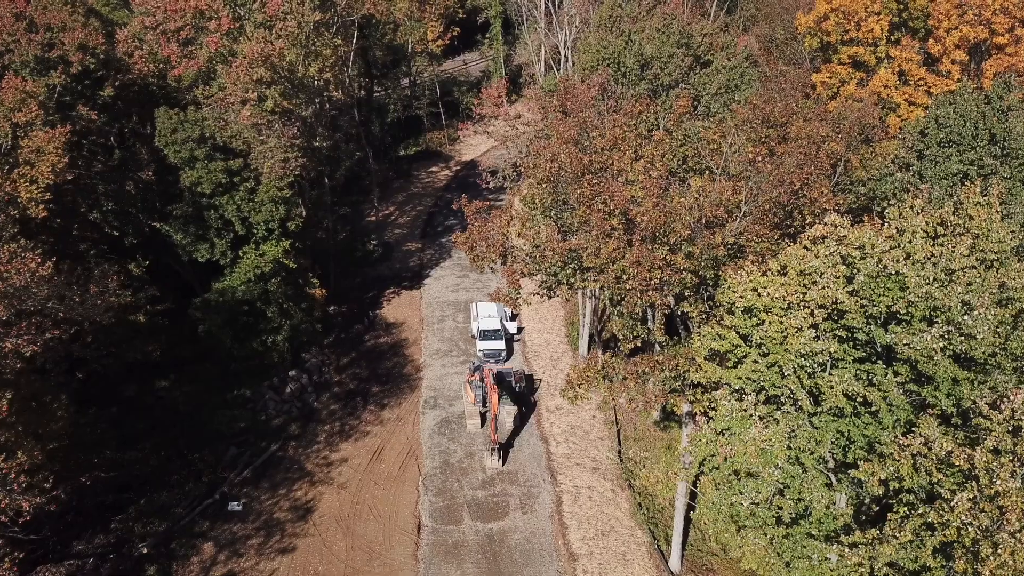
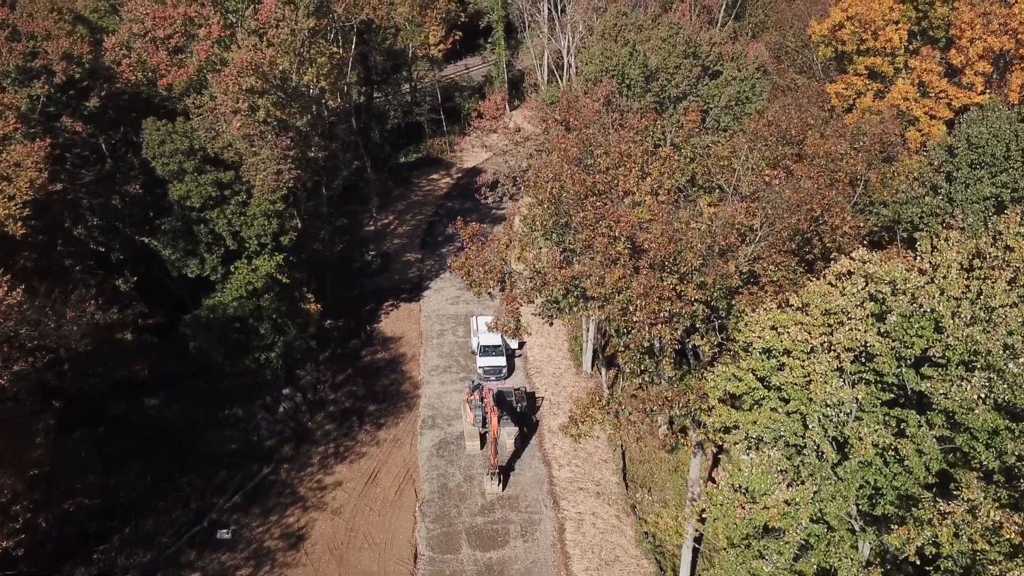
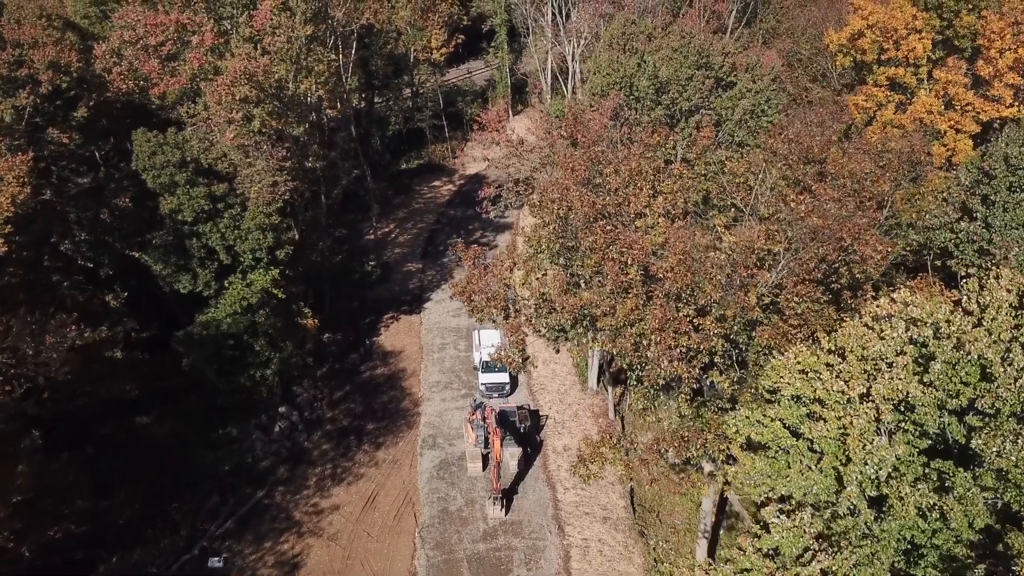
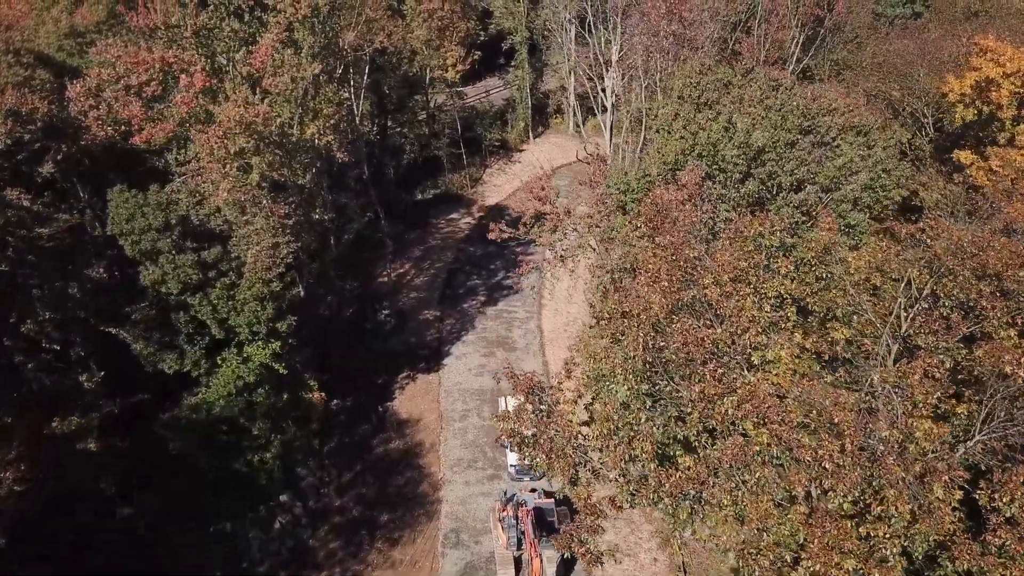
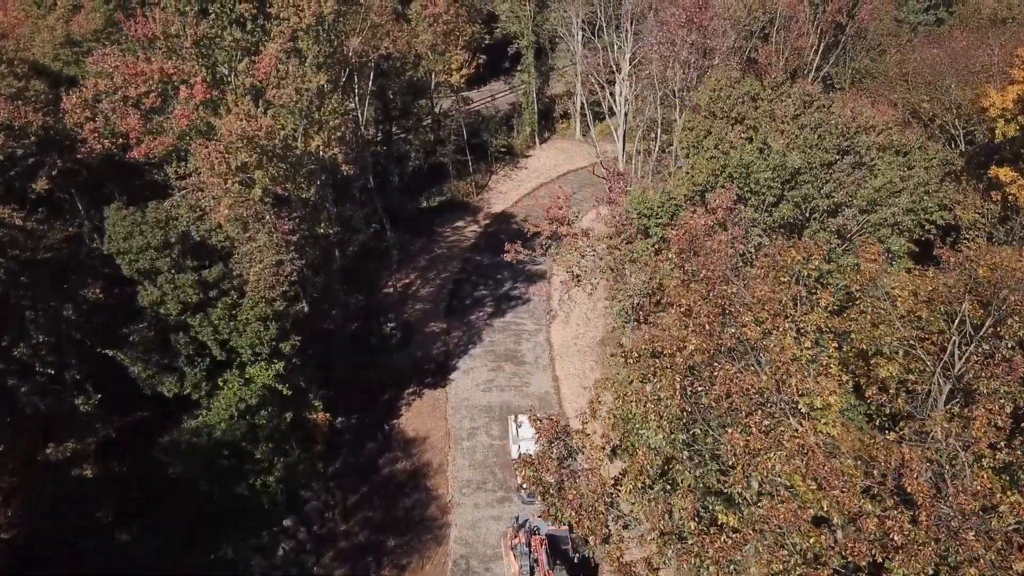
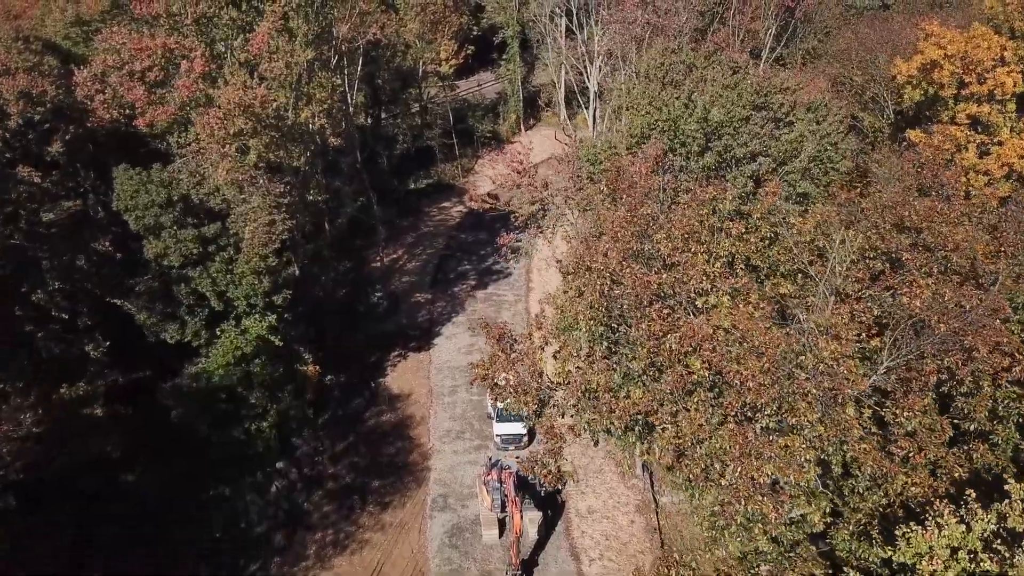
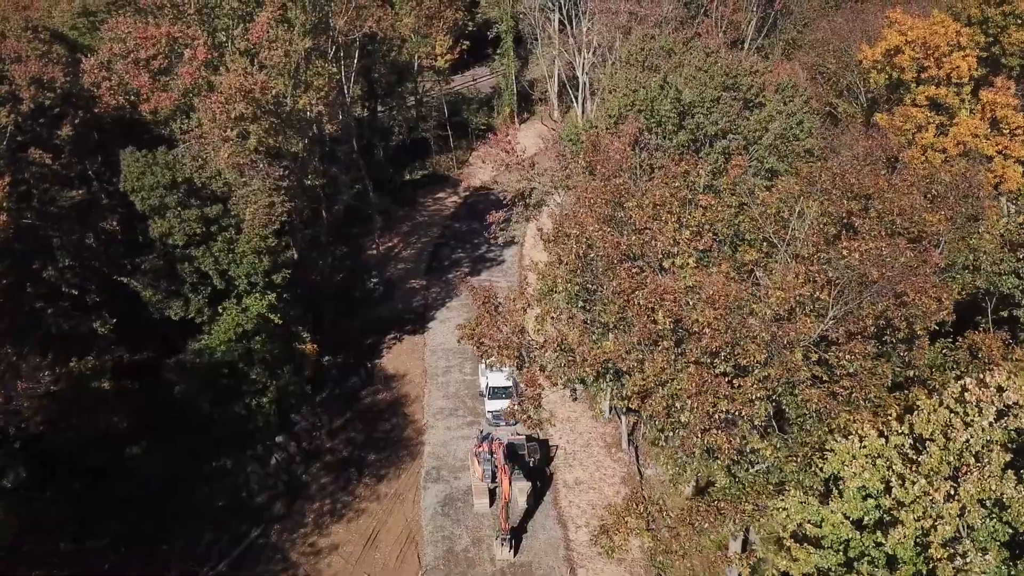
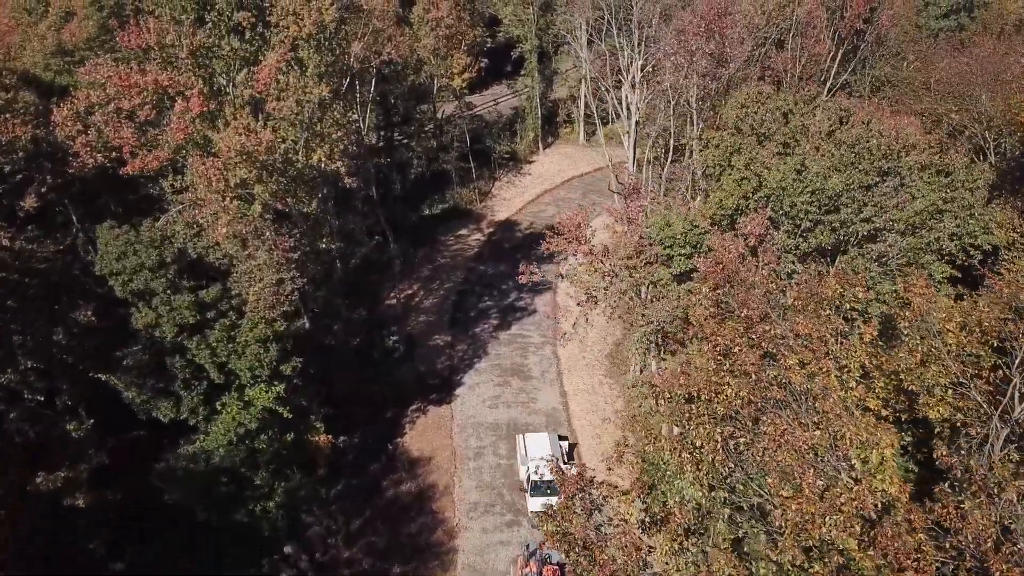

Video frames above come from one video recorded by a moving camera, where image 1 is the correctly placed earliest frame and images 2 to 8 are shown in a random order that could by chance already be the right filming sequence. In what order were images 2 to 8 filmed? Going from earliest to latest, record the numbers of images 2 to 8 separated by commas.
2, 3, 7, 6, 4, 5, 8
